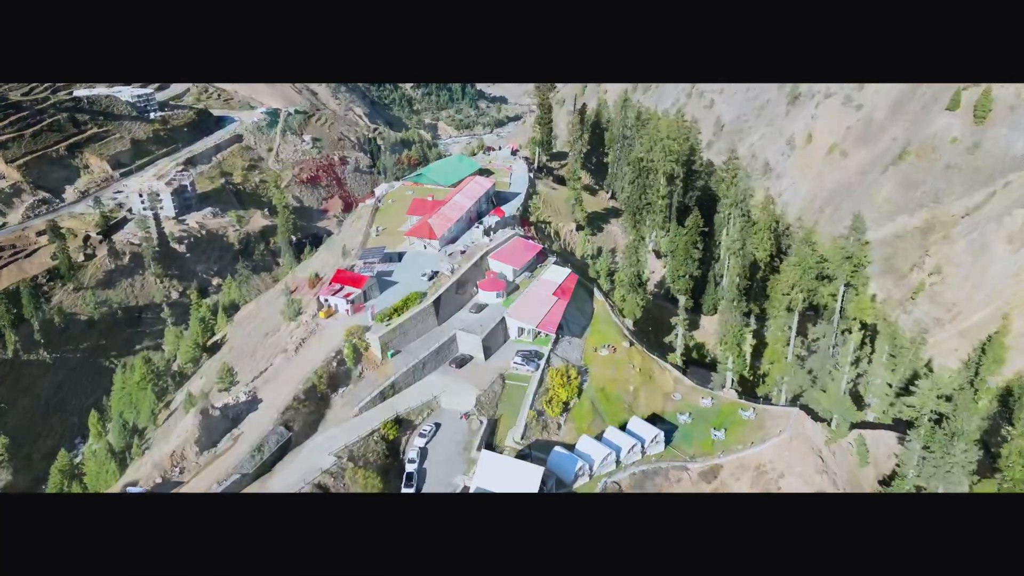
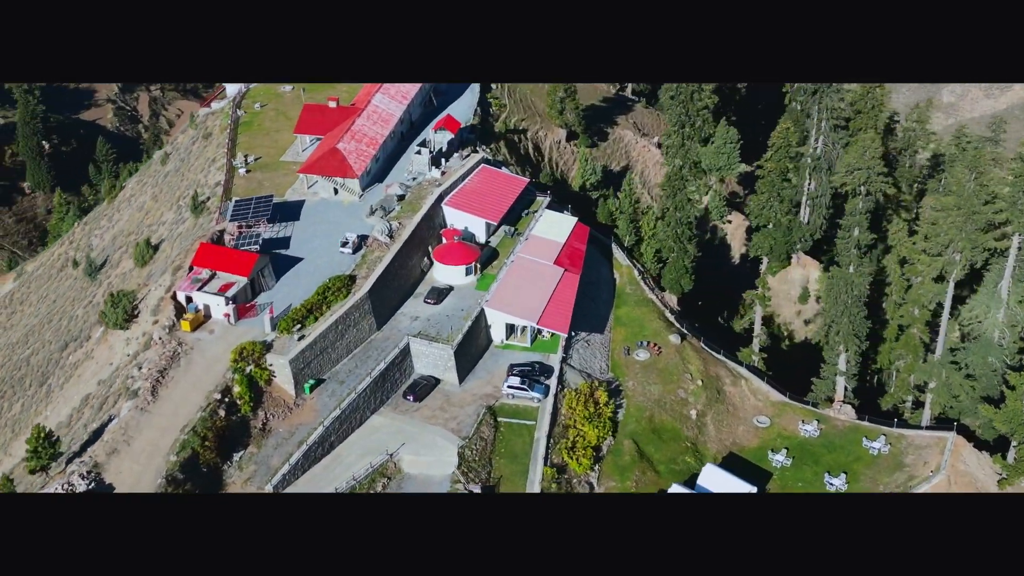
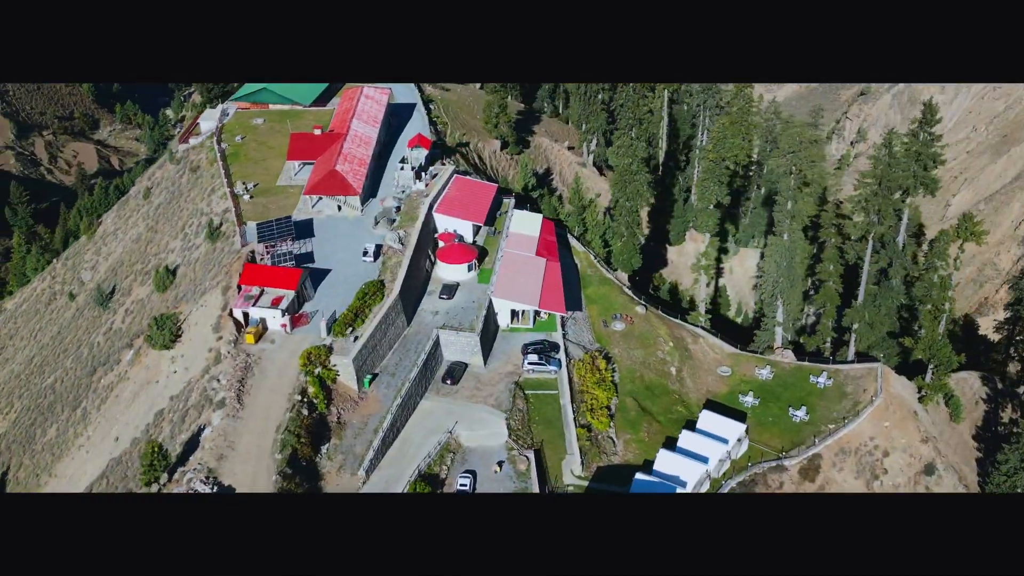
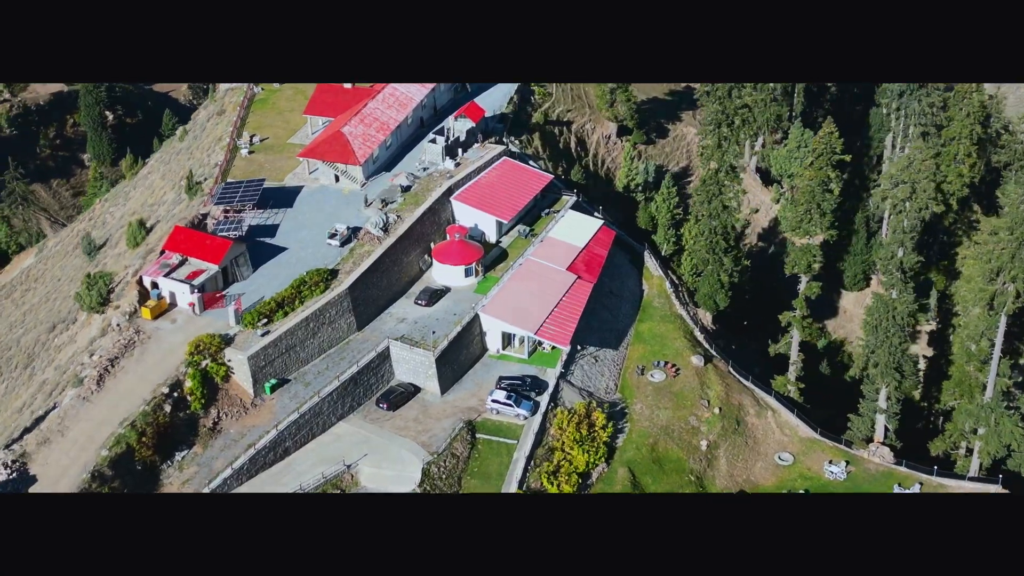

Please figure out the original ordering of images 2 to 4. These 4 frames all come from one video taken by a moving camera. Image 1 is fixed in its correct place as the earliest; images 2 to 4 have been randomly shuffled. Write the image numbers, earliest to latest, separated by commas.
3, 2, 4
